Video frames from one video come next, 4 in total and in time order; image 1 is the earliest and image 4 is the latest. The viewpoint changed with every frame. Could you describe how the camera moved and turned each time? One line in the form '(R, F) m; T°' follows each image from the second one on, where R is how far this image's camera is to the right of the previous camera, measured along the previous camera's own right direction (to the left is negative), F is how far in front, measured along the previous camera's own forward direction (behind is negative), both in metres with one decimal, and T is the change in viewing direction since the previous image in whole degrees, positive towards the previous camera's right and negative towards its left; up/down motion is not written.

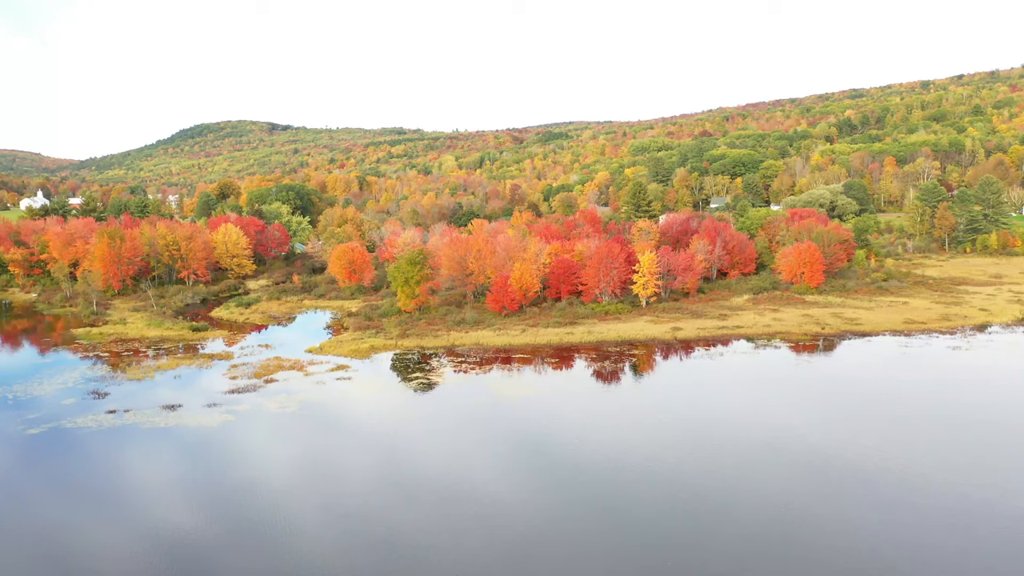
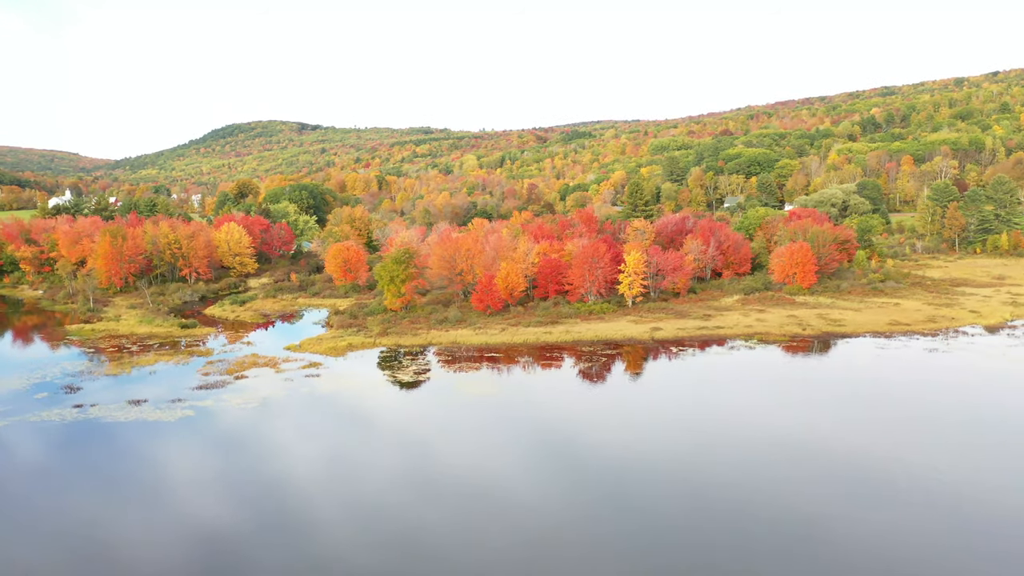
(+3.0, -0.2) m; -1°
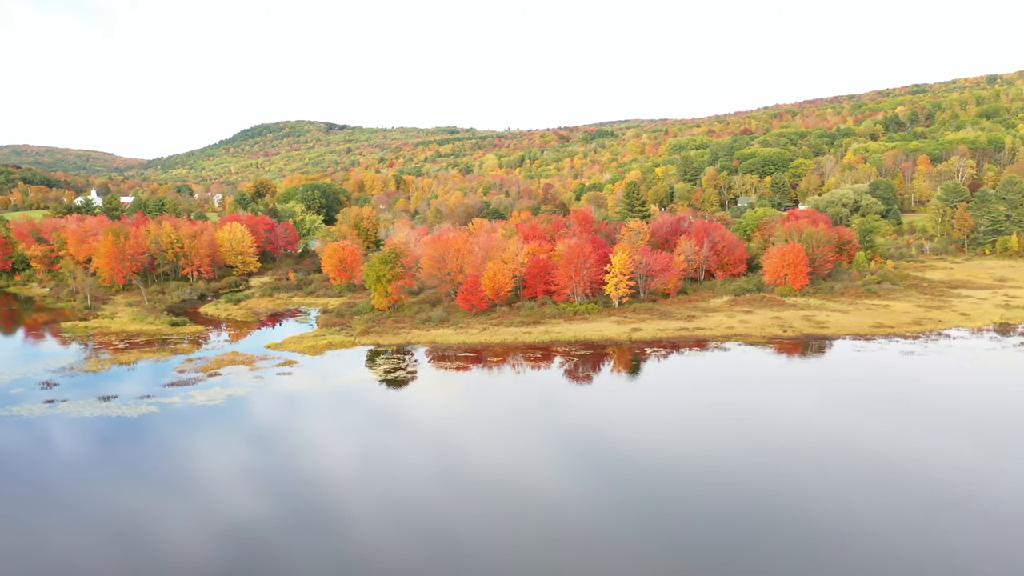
(+2.8, -0.2) m; -1°
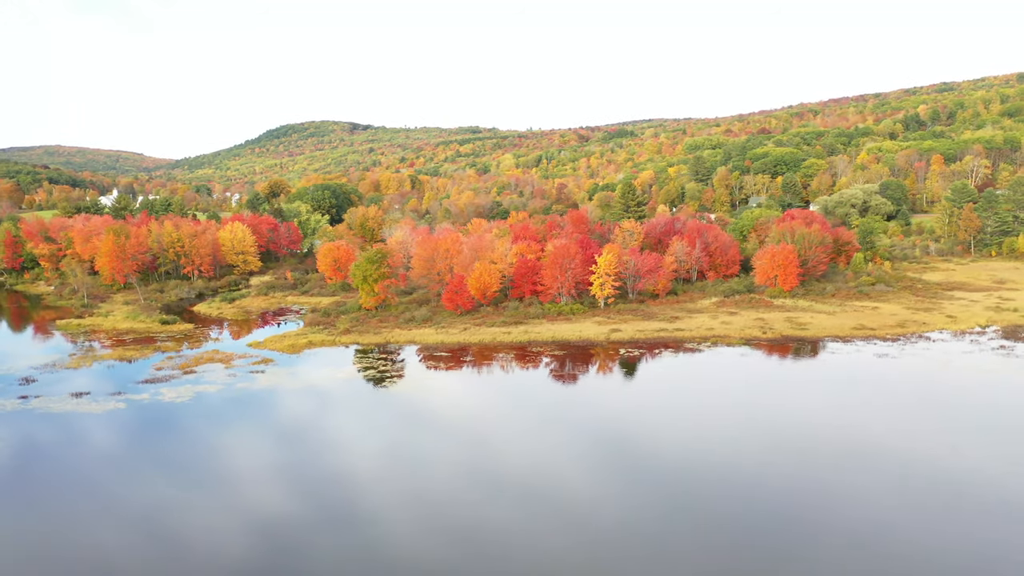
(+2.7, -0.3) m; -1°
